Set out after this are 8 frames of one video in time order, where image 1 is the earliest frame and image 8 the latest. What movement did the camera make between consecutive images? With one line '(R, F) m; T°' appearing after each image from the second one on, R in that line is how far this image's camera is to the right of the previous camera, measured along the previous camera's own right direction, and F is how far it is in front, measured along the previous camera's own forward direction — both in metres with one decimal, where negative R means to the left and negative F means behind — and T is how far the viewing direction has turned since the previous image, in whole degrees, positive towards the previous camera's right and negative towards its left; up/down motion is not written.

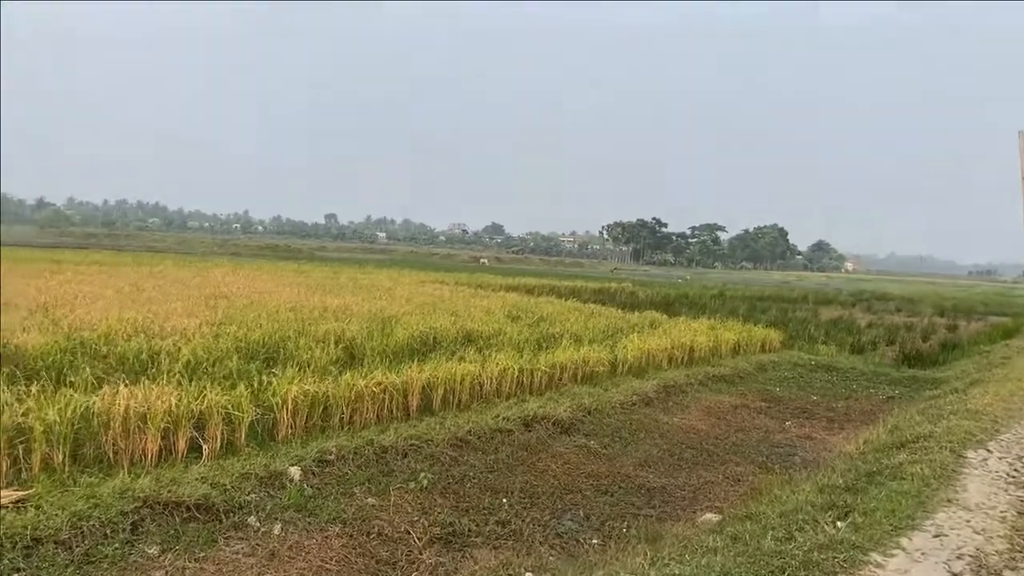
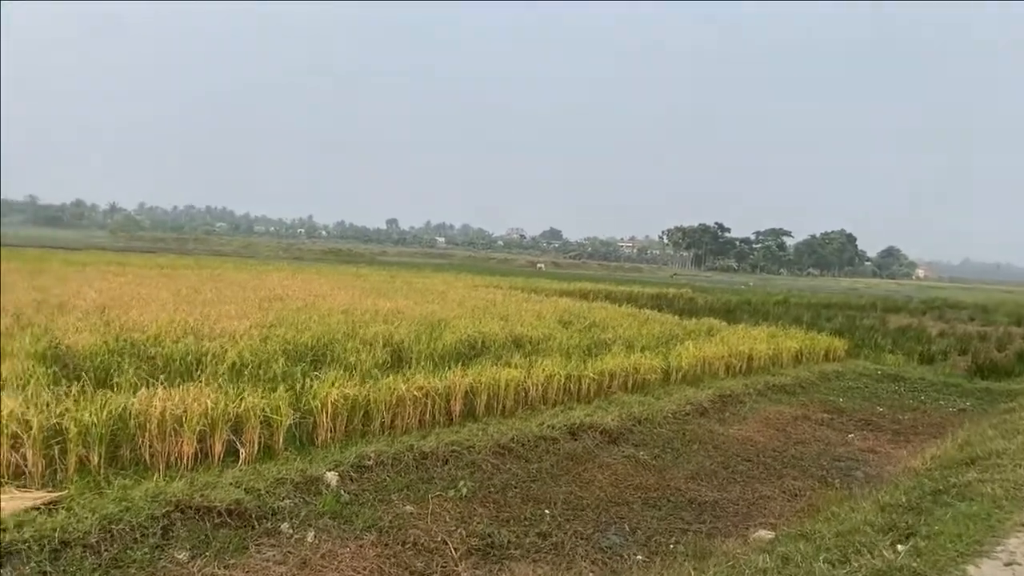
(+0.1, +0.2) m; -4°
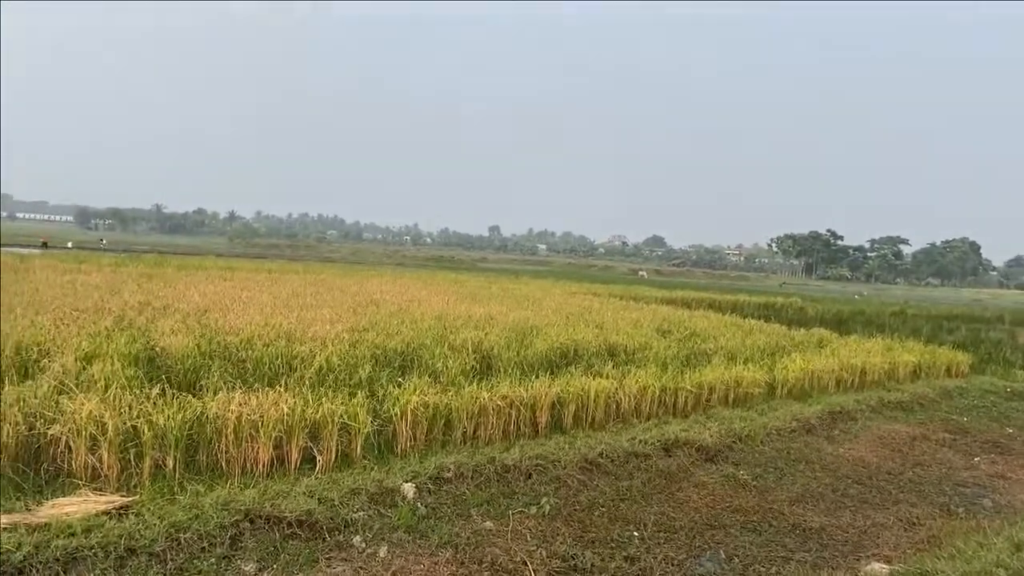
(+0.1, +0.3) m; -7°
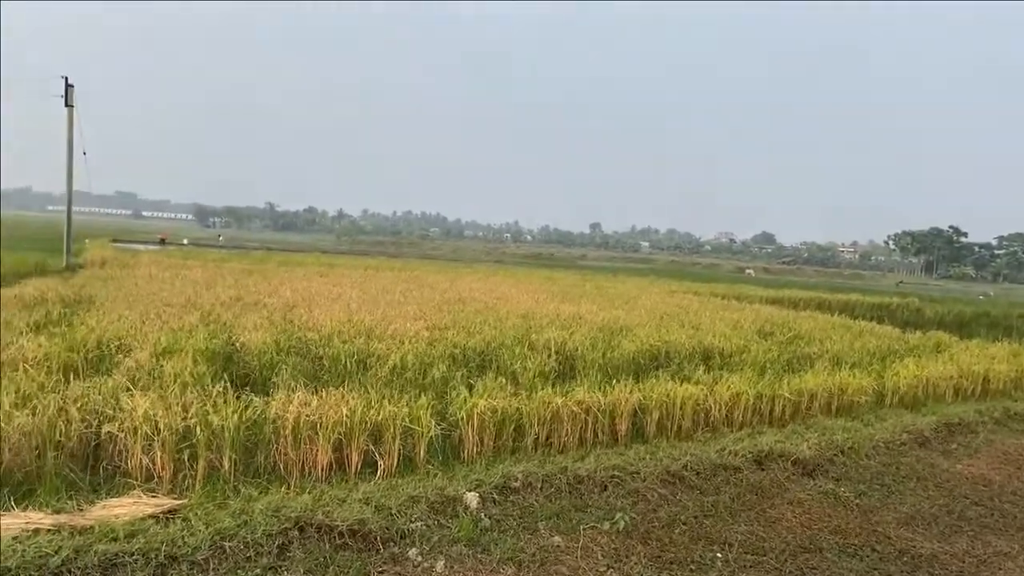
(+0.1, +0.3) m; -7°
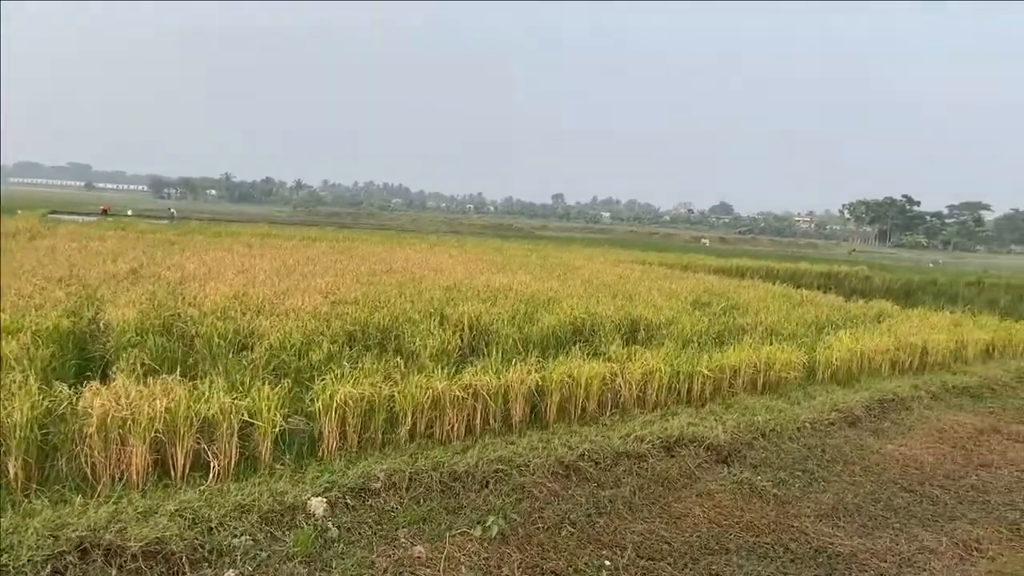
(+0.5, +0.6) m; +2°
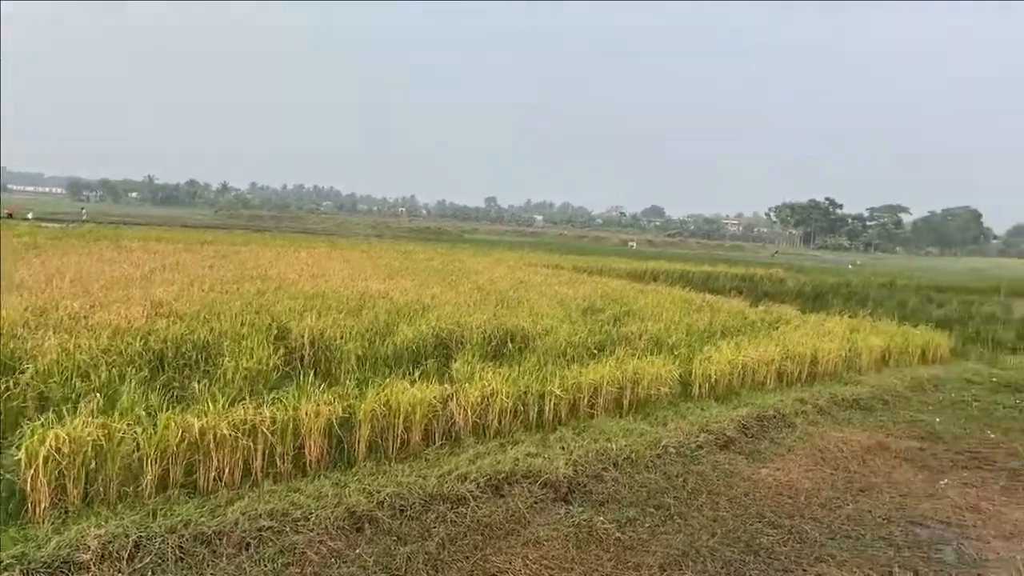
(+0.7, +0.7) m; +4°
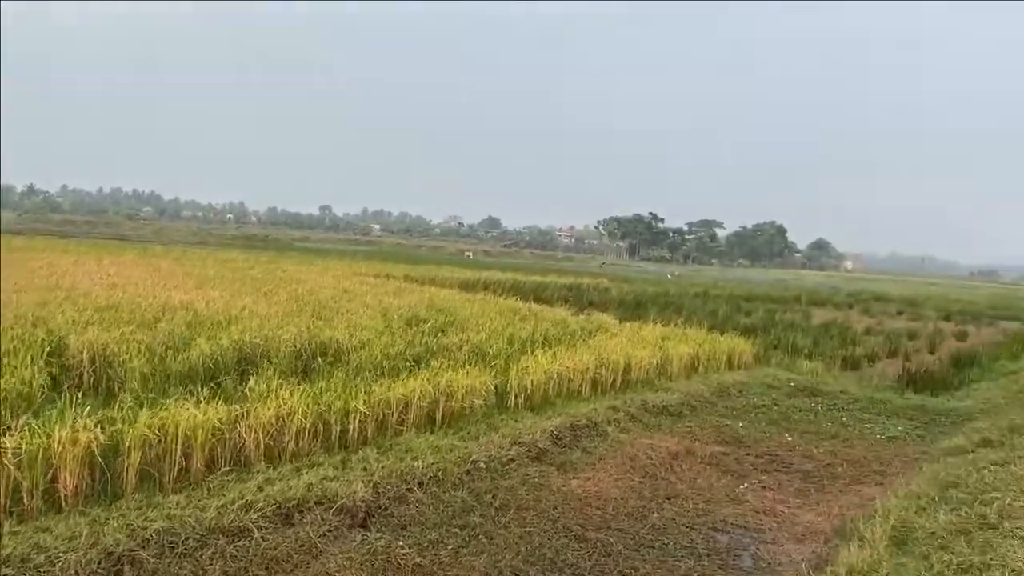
(+0.2, +0.2) m; +11°
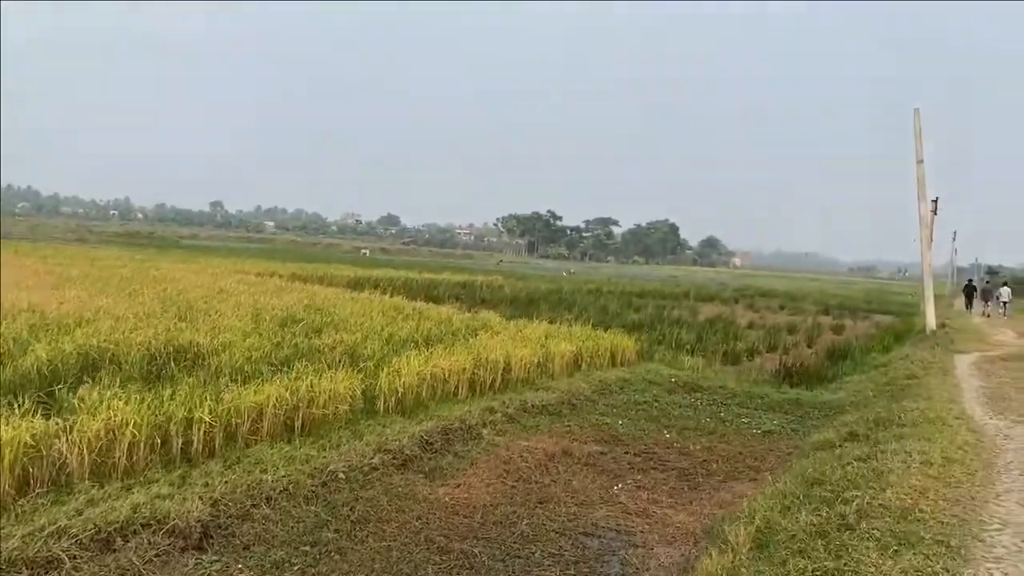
(+0.2, +0.2) m; +7°
